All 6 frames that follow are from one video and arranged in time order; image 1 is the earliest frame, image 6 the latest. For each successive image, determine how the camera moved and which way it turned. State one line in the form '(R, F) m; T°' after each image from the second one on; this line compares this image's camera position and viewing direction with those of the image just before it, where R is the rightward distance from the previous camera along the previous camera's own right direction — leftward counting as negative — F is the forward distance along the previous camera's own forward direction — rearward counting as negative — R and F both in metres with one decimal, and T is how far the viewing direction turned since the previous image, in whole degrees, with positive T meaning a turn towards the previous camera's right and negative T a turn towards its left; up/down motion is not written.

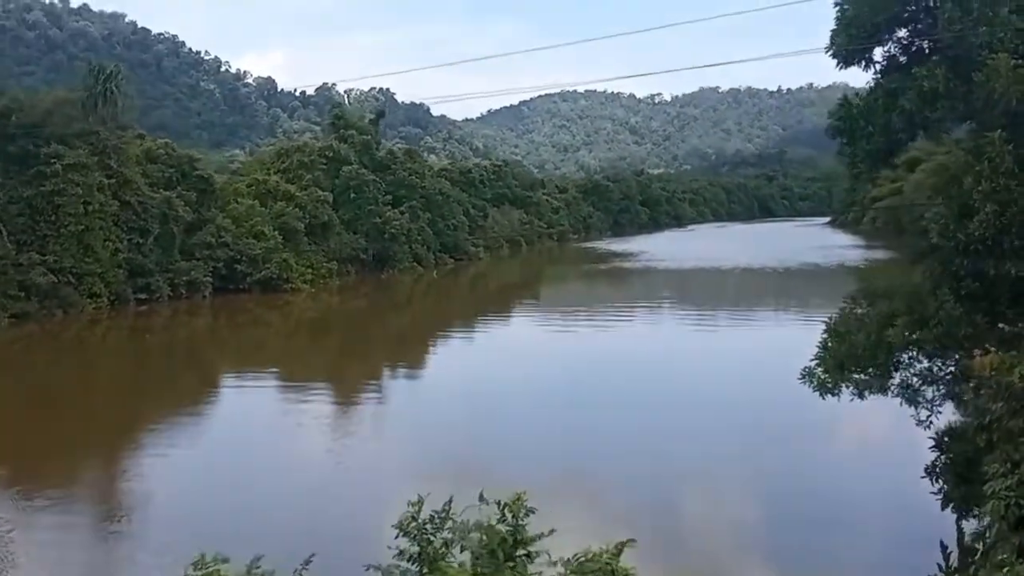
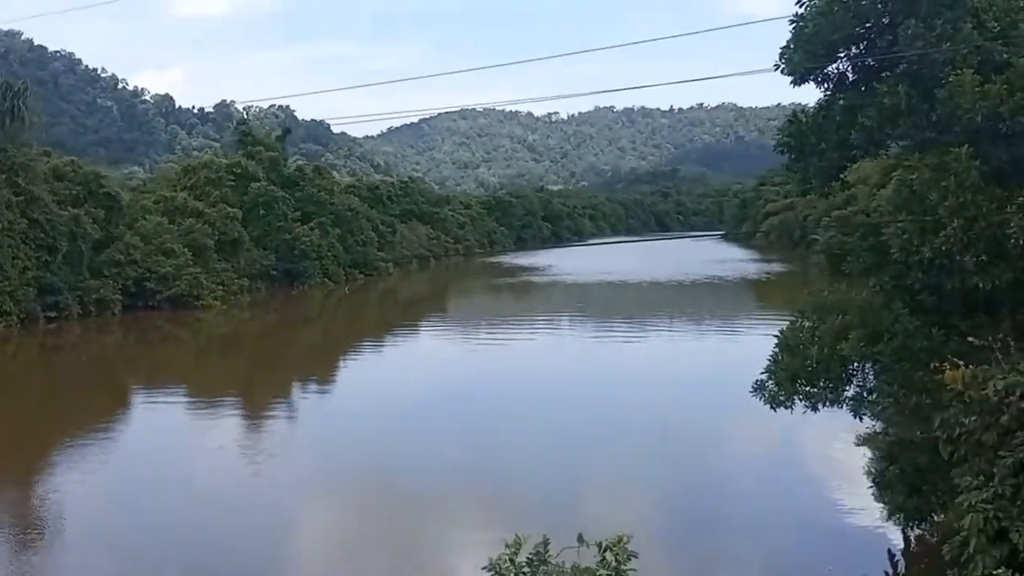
(-0.6, 0.0) m; +7°
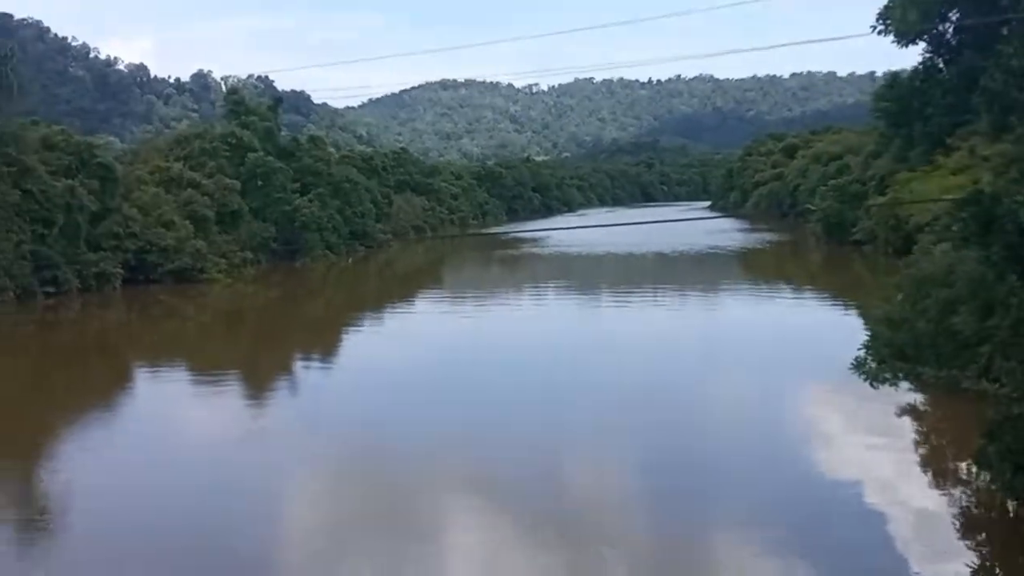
(-1.0, +0.4) m; +3°
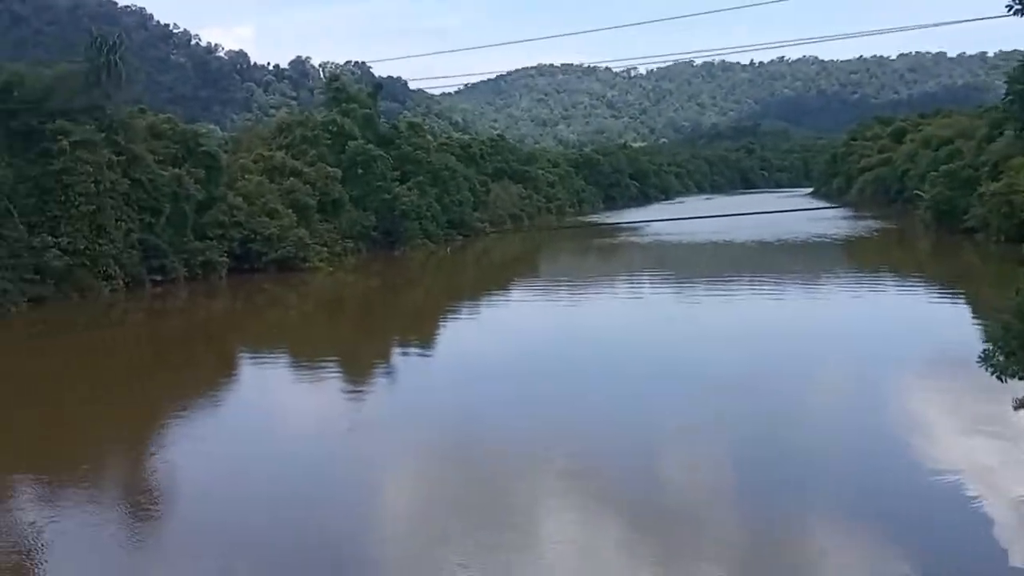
(-0.2, +0.2) m; -5°
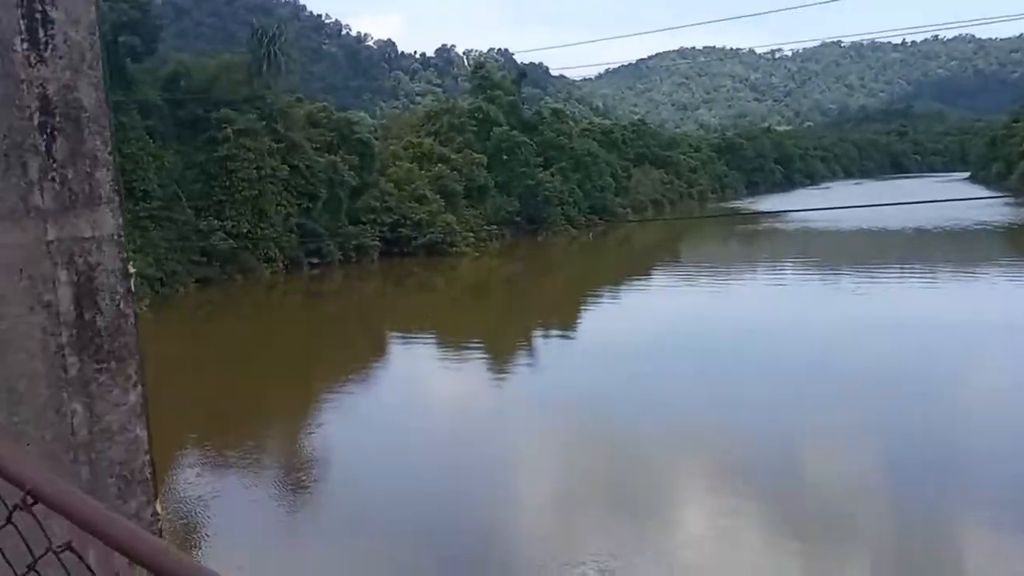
(-0.1, -0.2) m; -8°
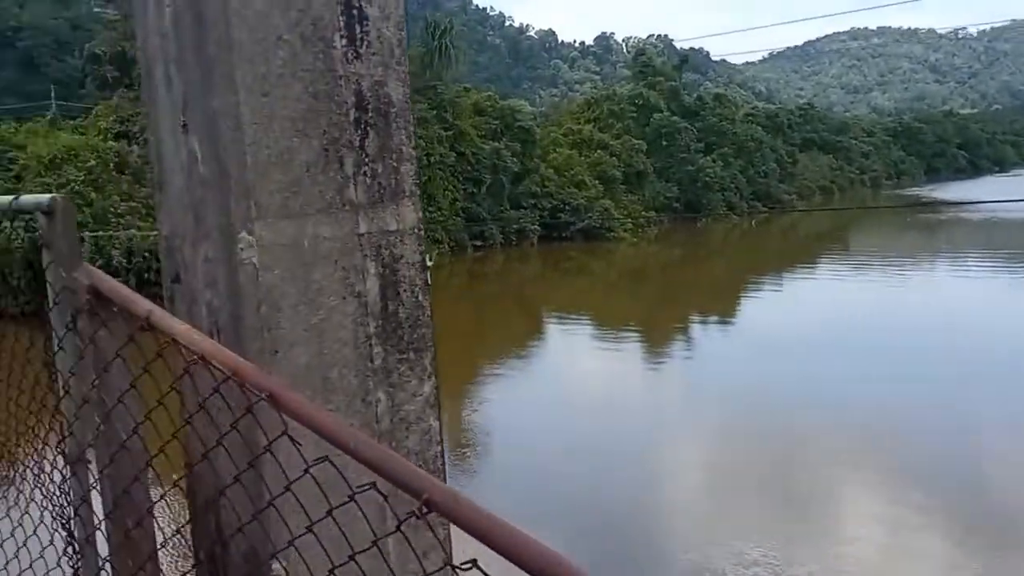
(-0.1, 0.0) m; -9°
